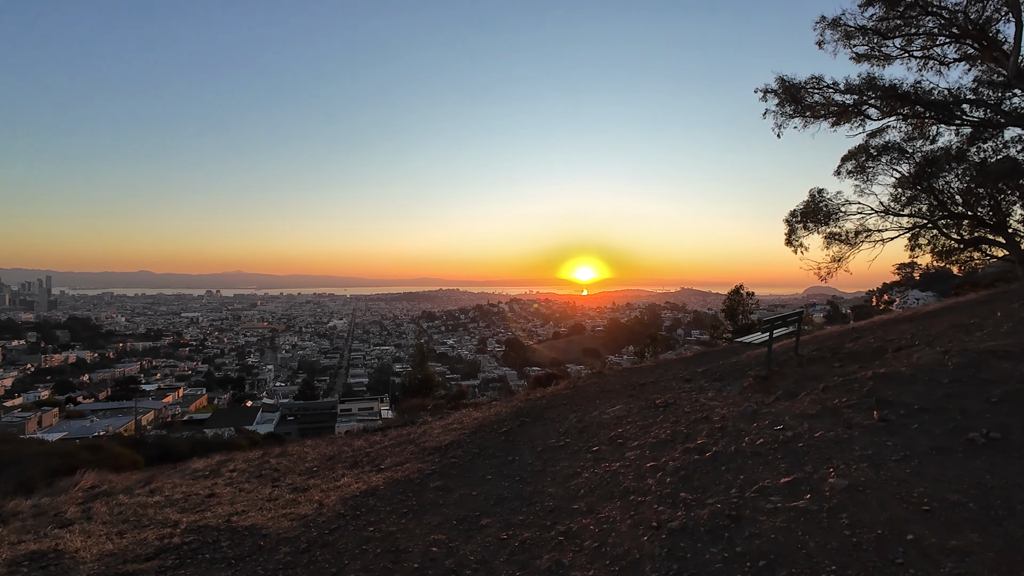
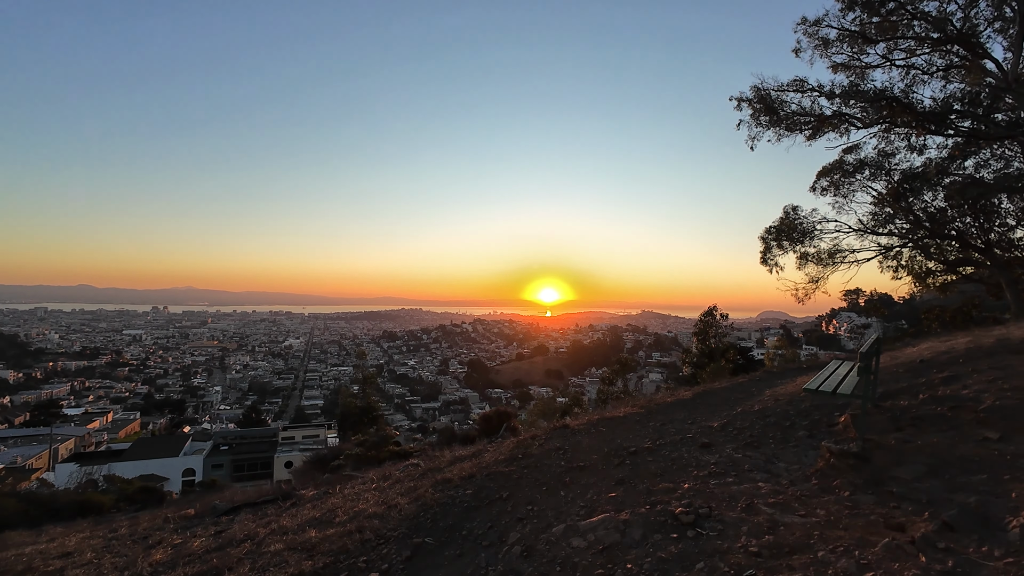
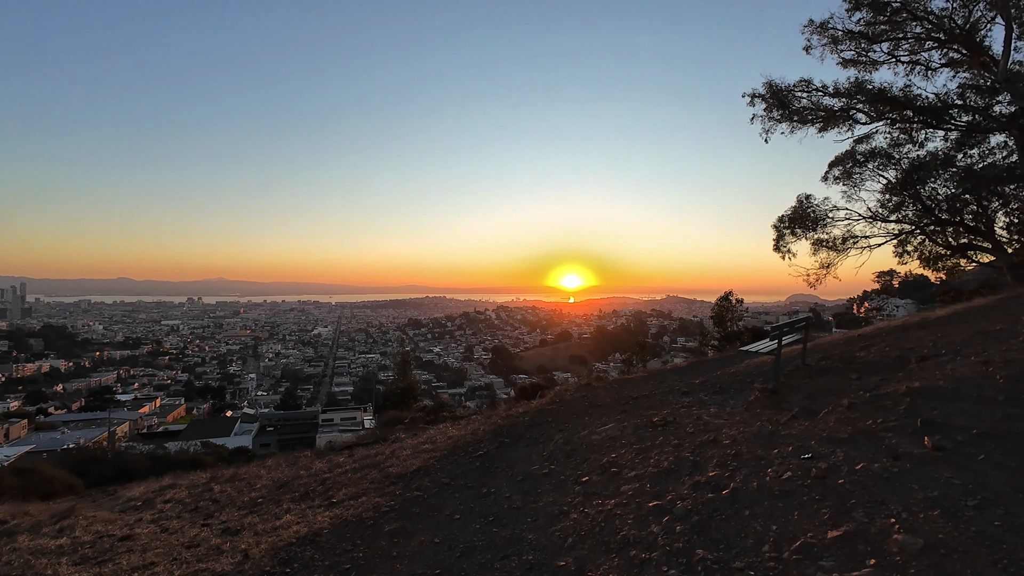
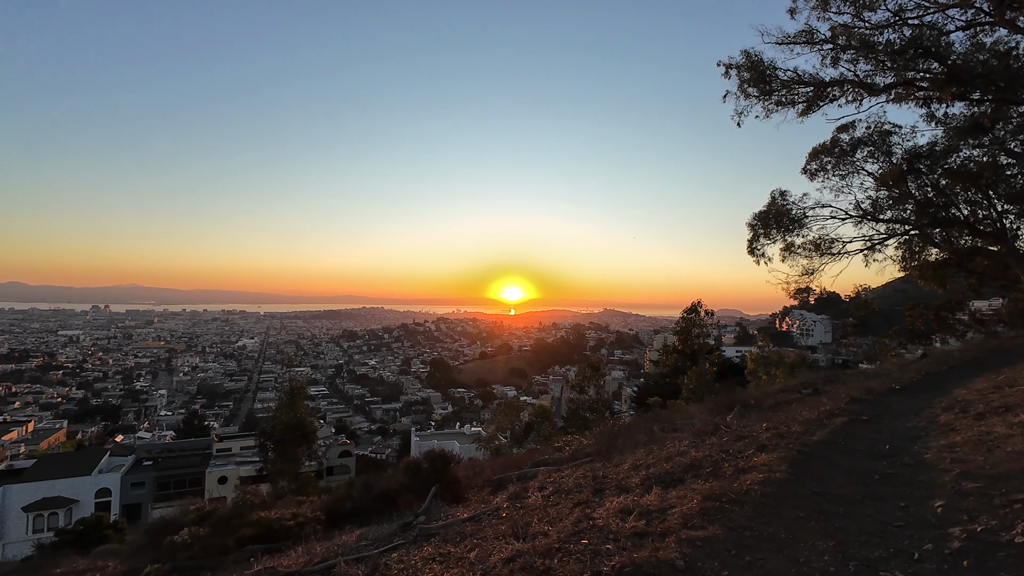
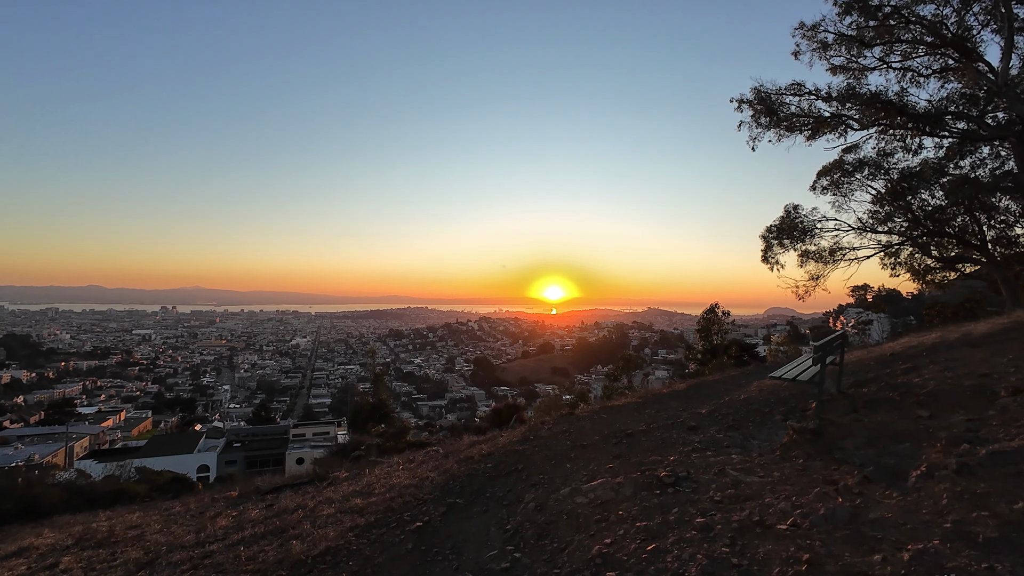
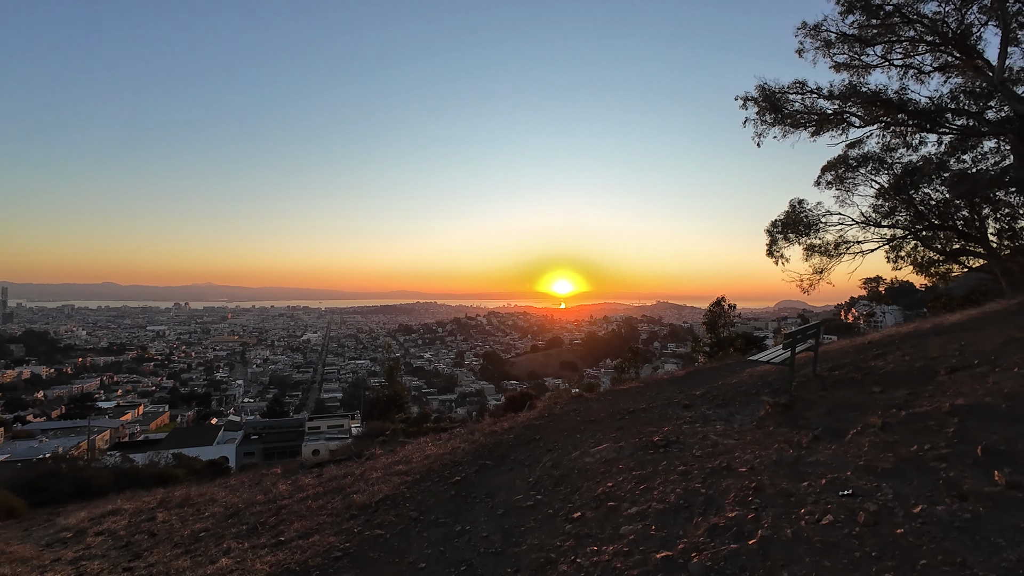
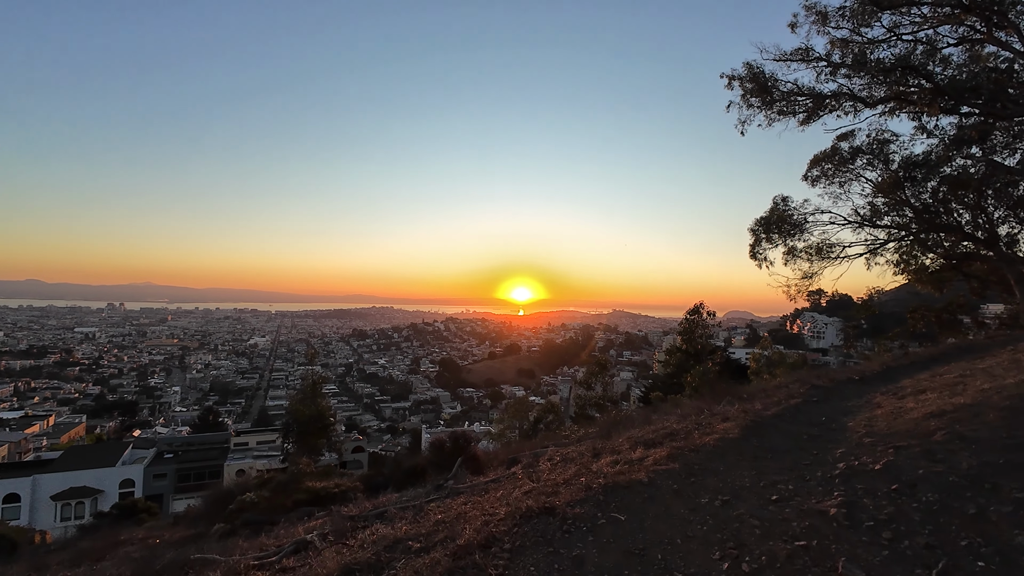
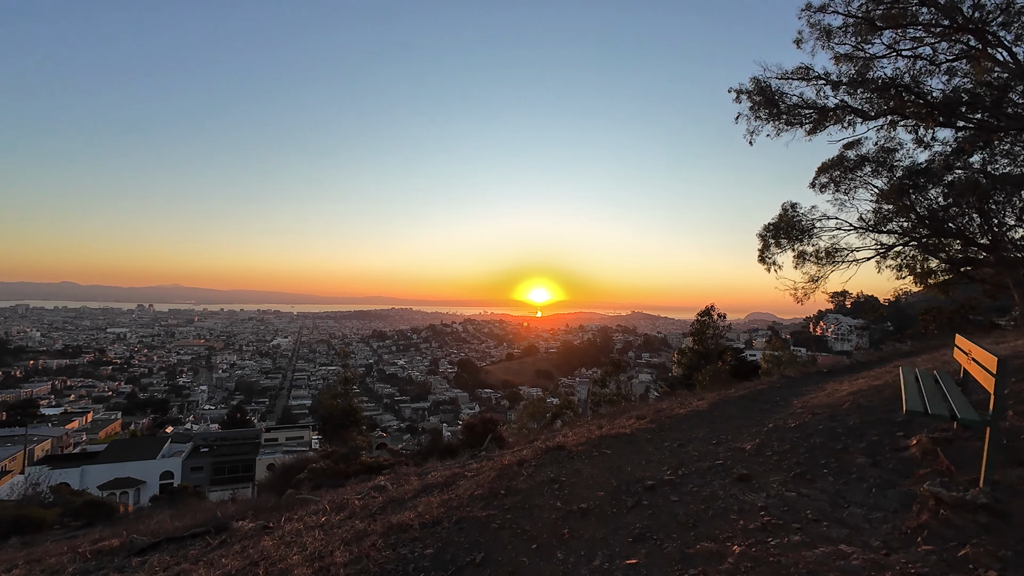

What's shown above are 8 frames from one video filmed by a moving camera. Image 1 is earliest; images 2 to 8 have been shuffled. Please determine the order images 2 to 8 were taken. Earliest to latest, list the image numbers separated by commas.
3, 6, 5, 2, 8, 7, 4
